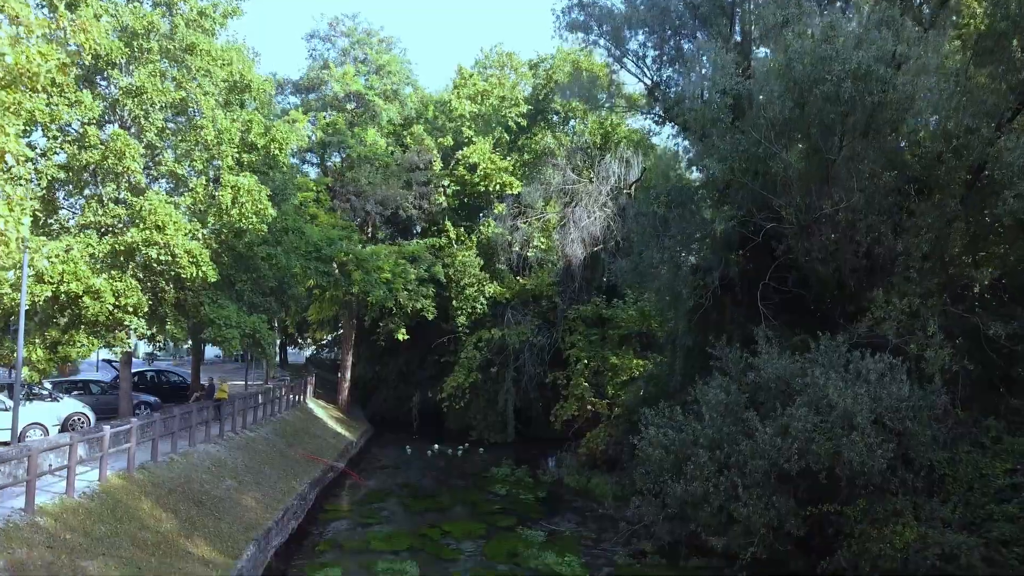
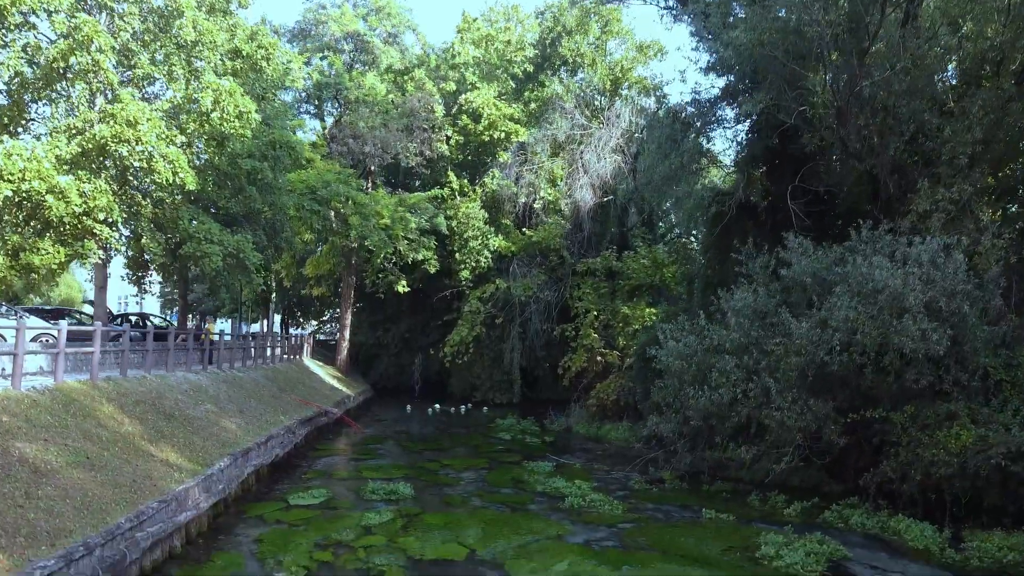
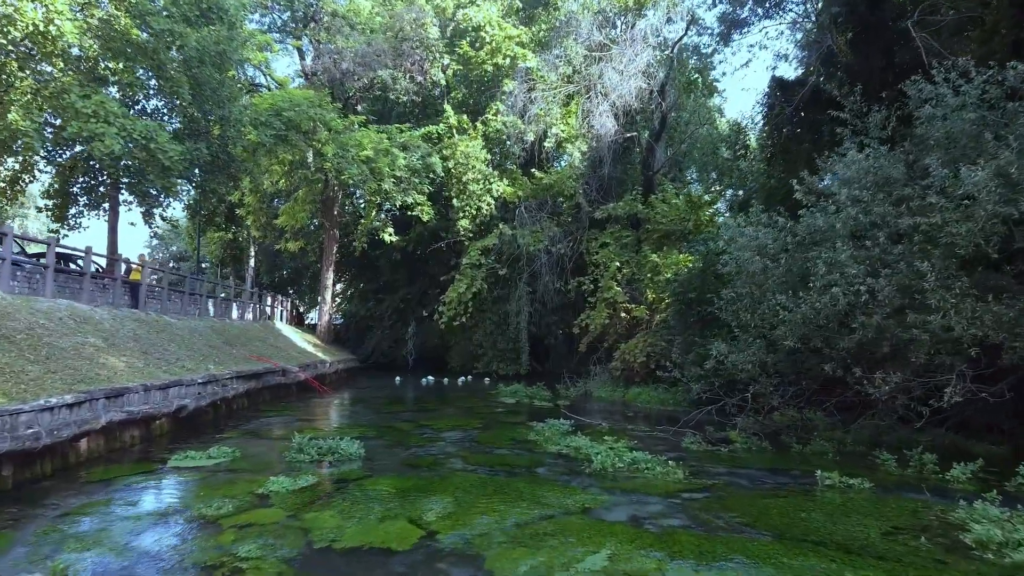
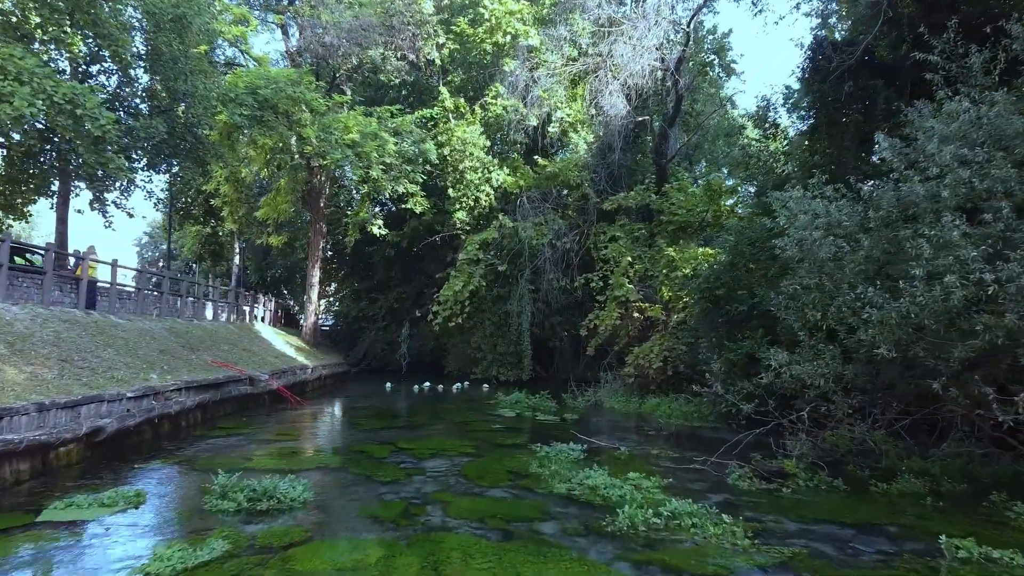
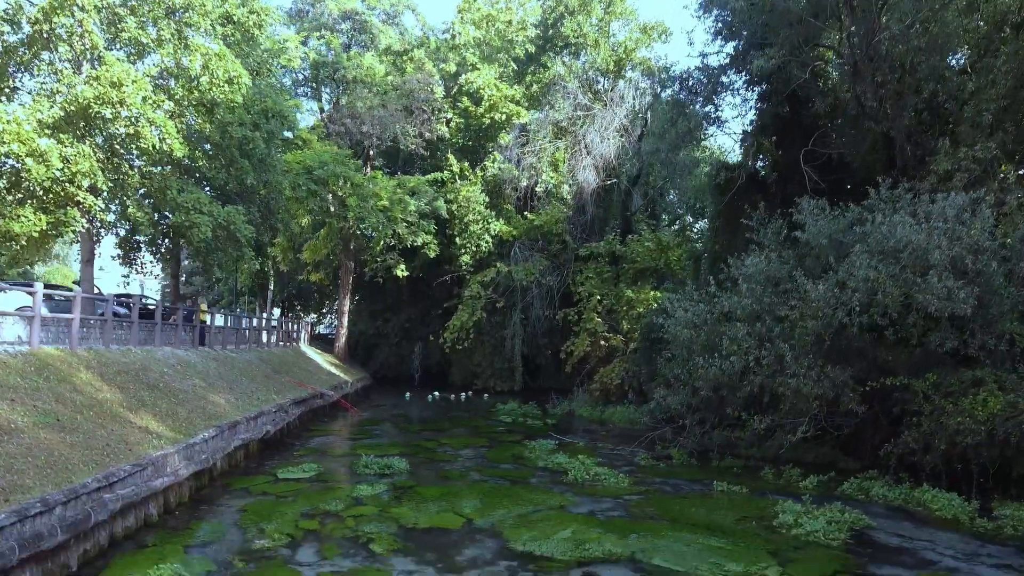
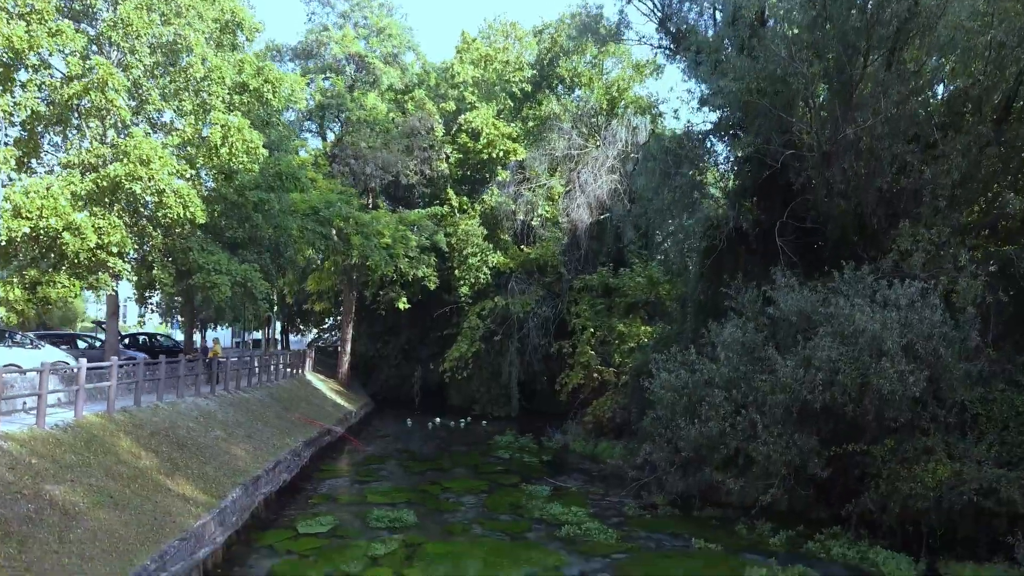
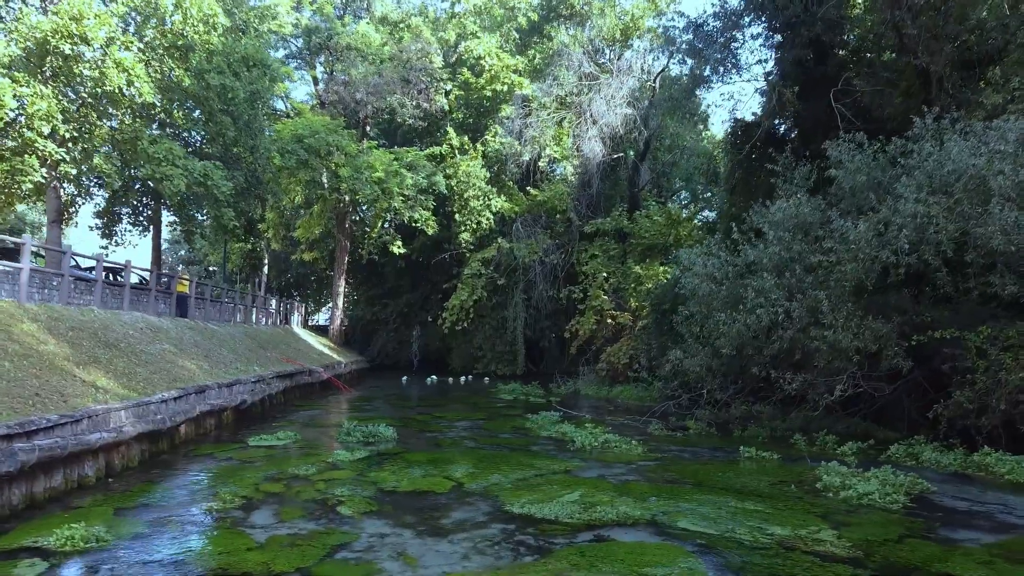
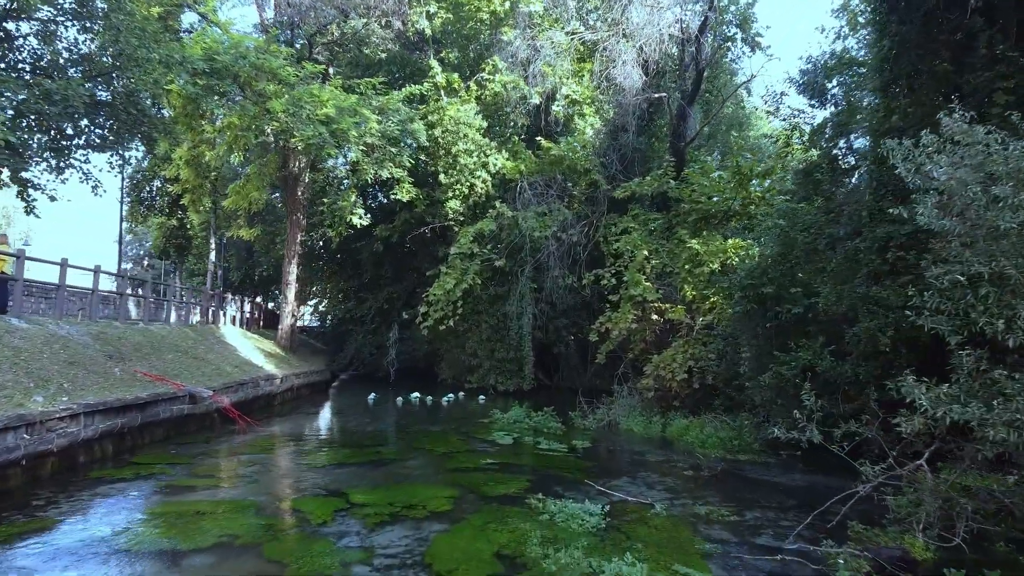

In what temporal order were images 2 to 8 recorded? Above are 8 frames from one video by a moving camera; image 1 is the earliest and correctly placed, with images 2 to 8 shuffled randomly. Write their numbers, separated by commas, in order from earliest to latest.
6, 2, 5, 7, 3, 4, 8
